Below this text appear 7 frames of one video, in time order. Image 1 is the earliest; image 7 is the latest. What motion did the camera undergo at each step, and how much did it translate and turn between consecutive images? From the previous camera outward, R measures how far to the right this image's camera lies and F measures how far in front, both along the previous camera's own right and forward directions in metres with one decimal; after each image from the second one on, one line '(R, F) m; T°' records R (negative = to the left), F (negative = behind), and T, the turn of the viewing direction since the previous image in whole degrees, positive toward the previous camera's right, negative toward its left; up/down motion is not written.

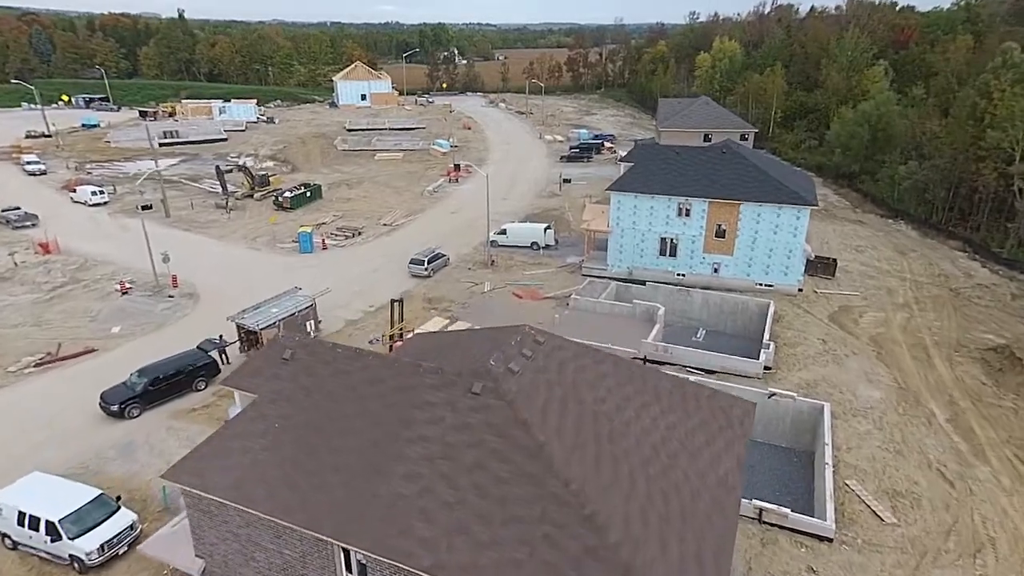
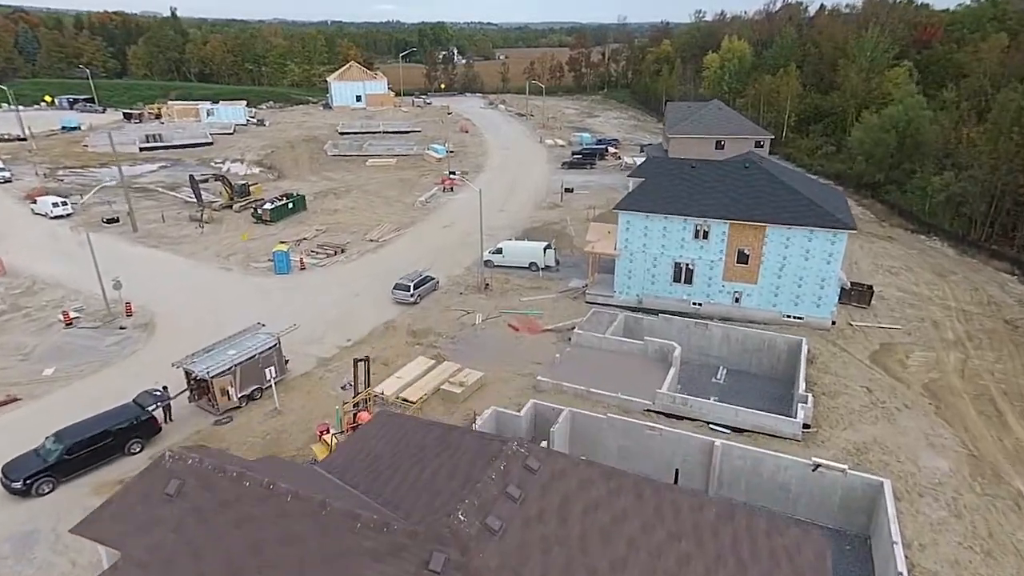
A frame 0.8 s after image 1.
(+0.3, +3.6) m; 0°
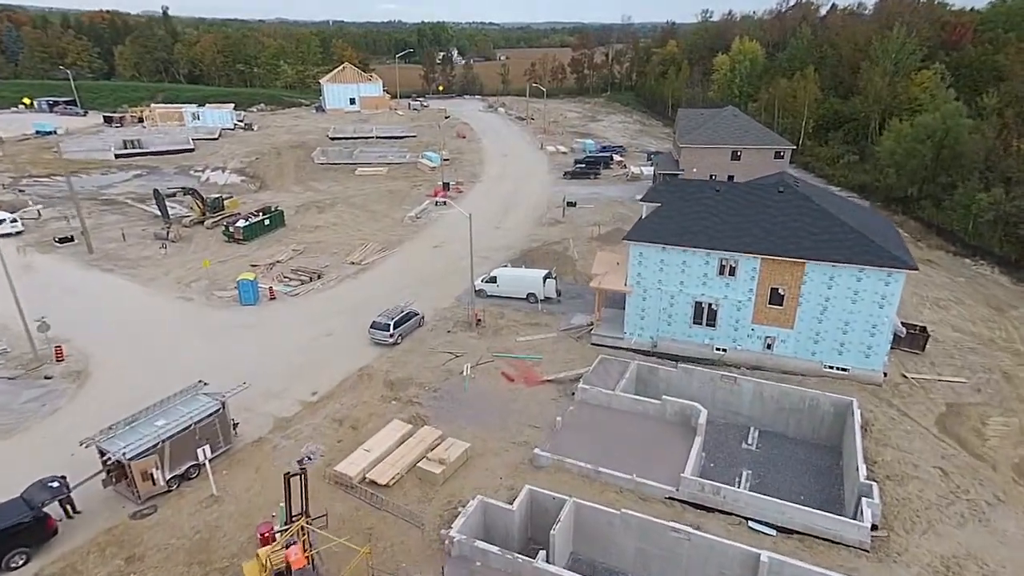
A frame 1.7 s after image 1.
(+0.3, +4.1) m; 0°
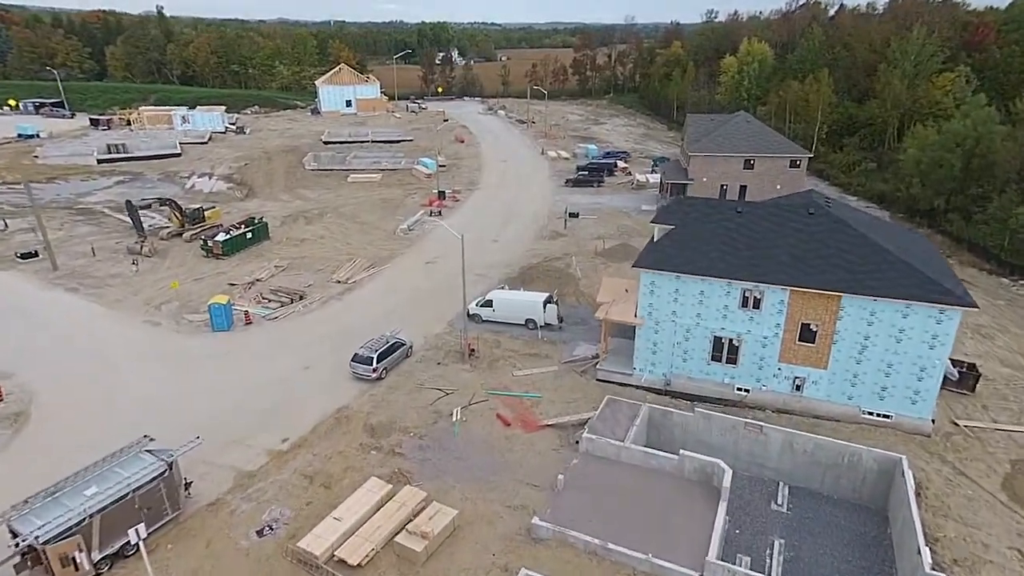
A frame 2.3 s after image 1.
(+0.2, +2.7) m; 0°
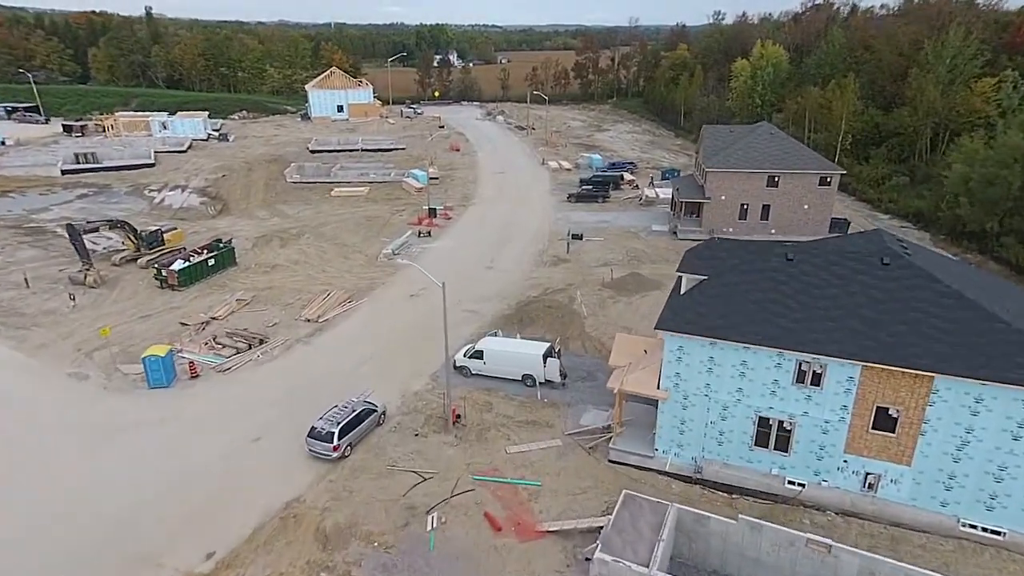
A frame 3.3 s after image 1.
(+0.2, +4.6) m; 0°
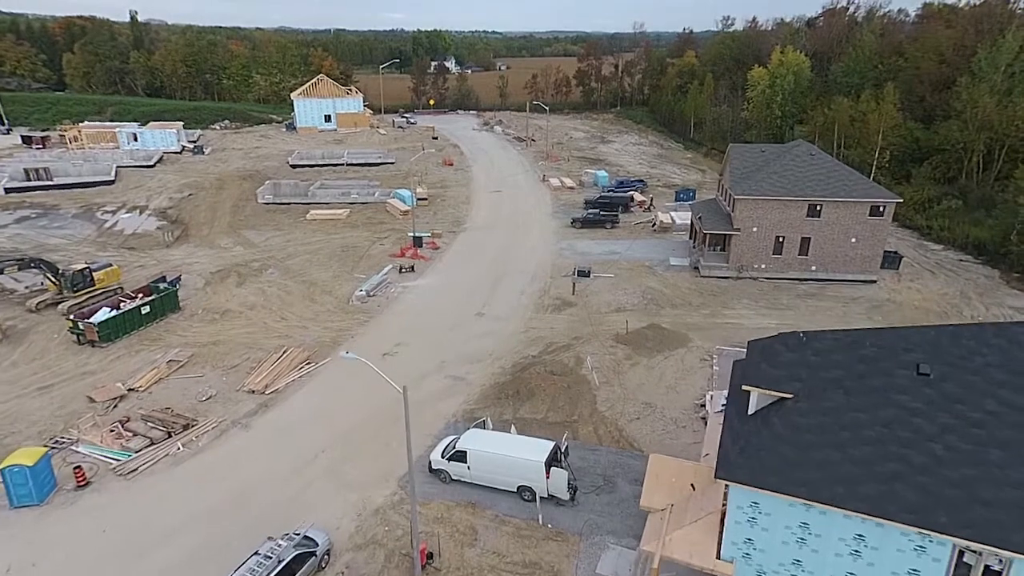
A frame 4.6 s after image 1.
(+0.2, +5.9) m; 0°
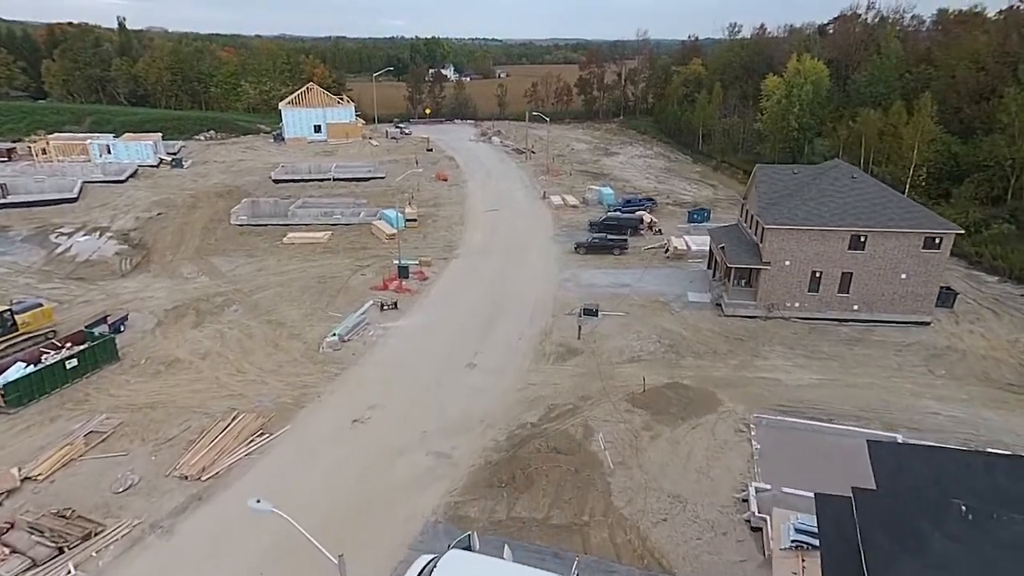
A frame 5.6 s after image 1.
(+0.2, +4.6) m; 0°
